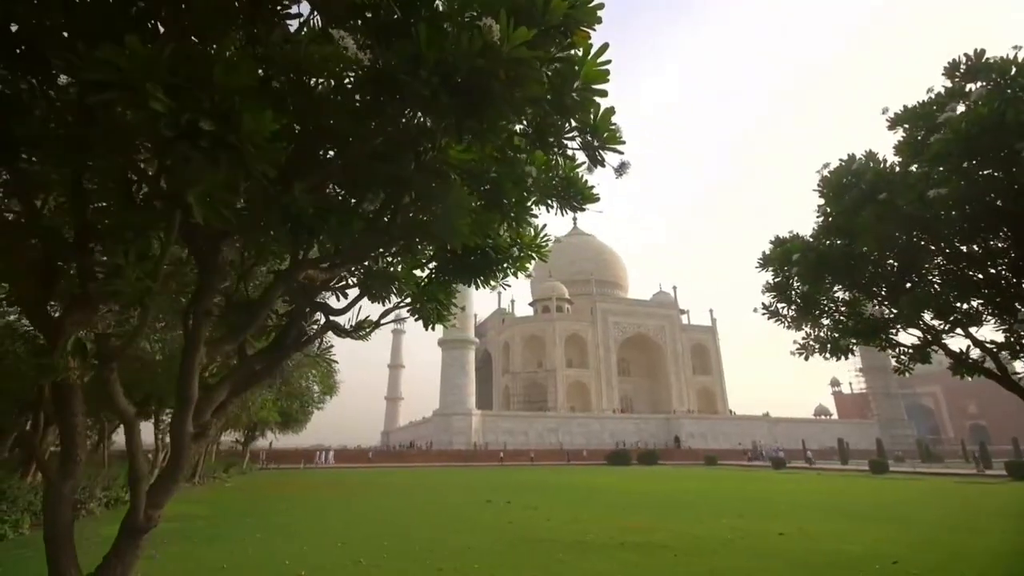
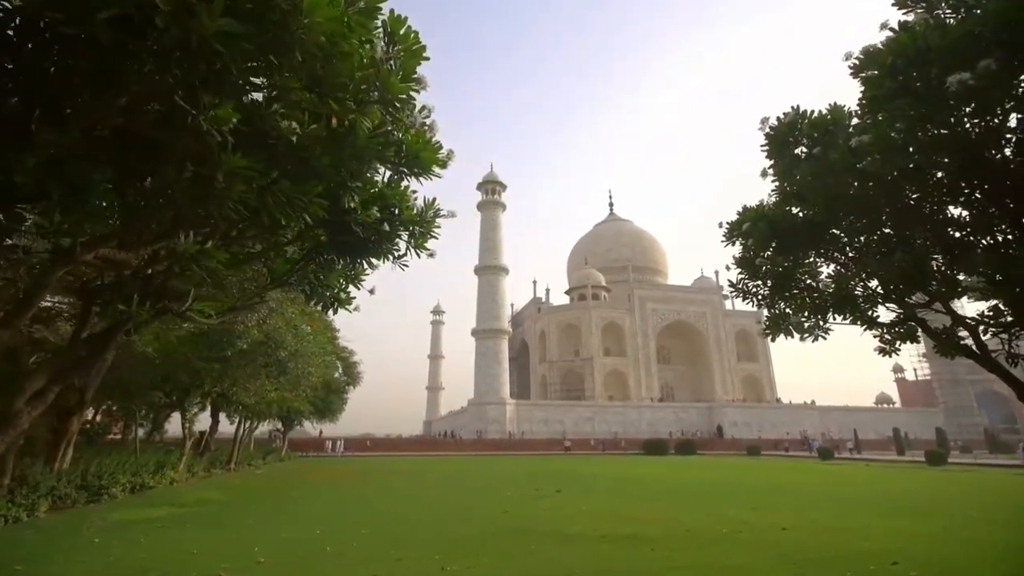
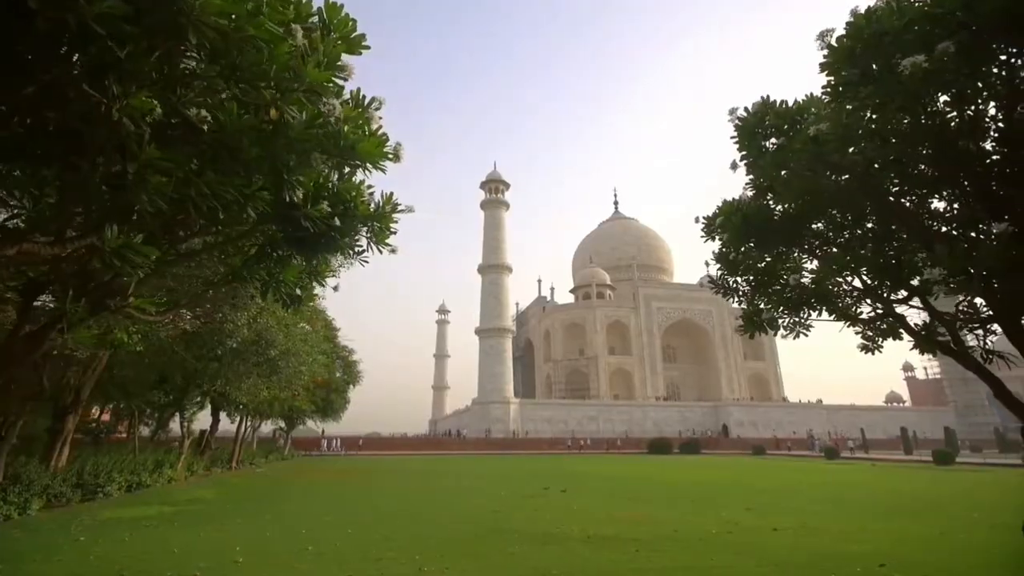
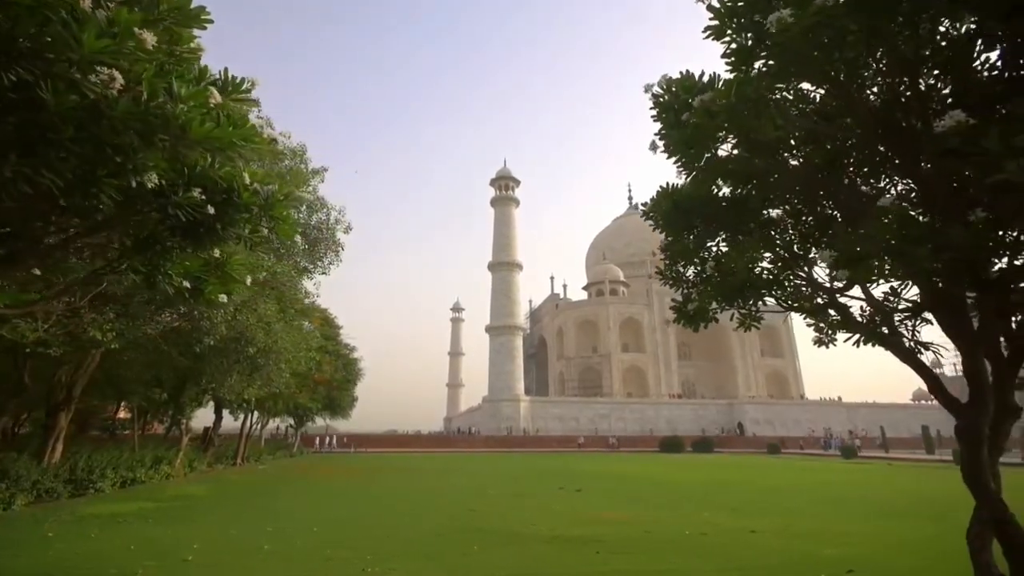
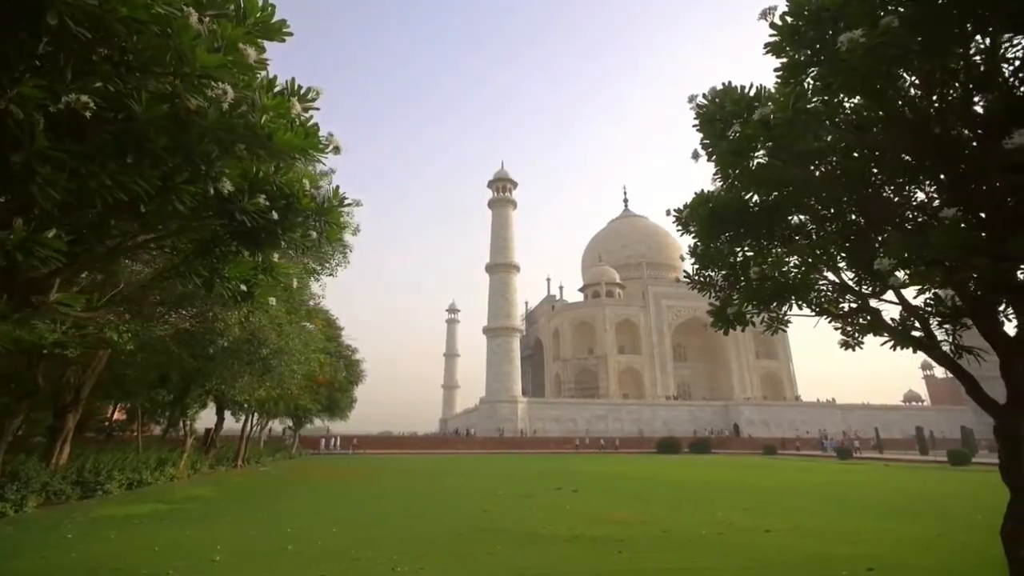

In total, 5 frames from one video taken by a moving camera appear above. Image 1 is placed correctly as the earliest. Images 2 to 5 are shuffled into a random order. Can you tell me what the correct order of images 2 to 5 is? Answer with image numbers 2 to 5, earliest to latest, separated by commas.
2, 3, 5, 4
